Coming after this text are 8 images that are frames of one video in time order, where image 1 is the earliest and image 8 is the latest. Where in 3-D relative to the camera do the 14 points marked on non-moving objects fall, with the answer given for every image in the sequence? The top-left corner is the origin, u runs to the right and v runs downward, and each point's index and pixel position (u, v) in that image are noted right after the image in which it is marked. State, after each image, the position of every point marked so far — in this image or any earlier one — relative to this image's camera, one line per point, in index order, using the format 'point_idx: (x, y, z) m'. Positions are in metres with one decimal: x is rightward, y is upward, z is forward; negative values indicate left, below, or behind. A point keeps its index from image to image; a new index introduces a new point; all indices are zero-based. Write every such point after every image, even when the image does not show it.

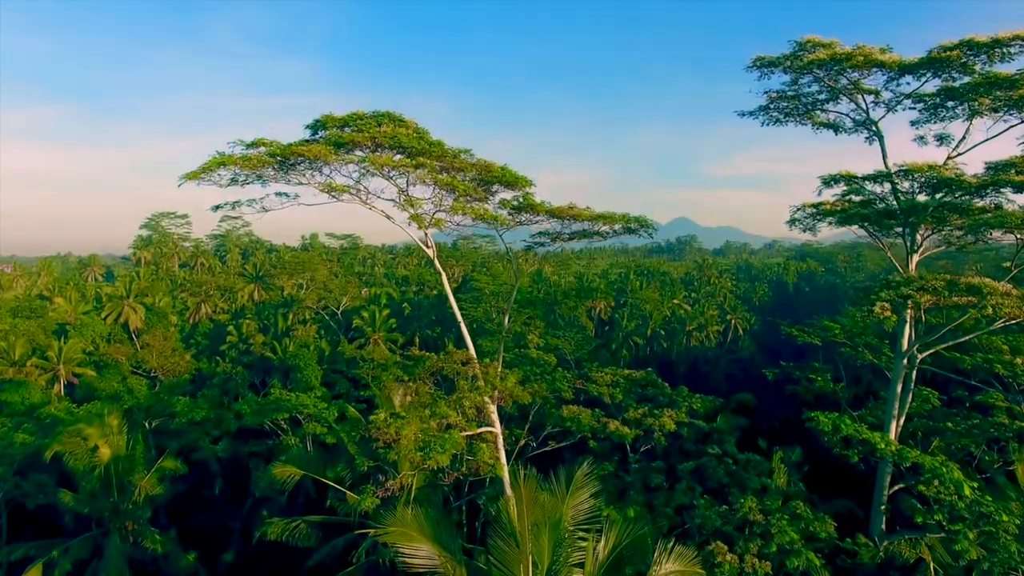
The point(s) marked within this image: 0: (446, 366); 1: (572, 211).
0: (-1.1, -1.3, +9.3) m
1: (+1.2, +1.3, +11.4) m
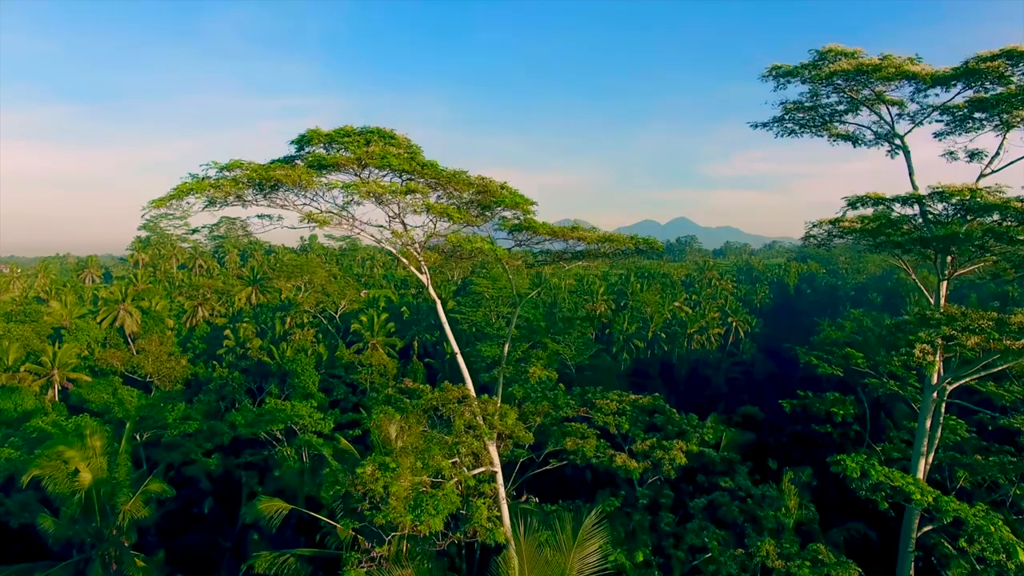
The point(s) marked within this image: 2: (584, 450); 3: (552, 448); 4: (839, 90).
0: (-1.1, -1.7, +8.6) m
1: (+1.2, +0.8, +10.7) m
2: (+1.3, -3.0, +10.6) m
3: (+0.8, -3.1, +11.5) m
4: (+5.8, +3.5, +10.2) m
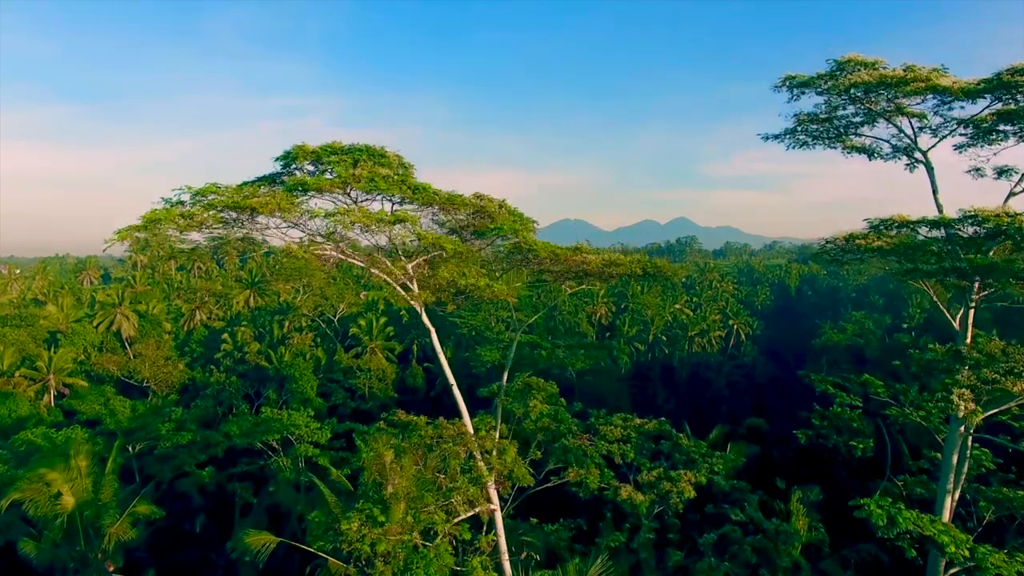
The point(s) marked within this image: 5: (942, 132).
0: (-1.1, -2.2, +8.0) m
1: (+1.2, +0.4, +10.2) m
2: (+1.3, -3.4, +10.1) m
3: (+0.8, -3.5, +10.9) m
4: (+5.8, +3.1, +9.7) m
5: (+7.5, +2.7, +9.9) m
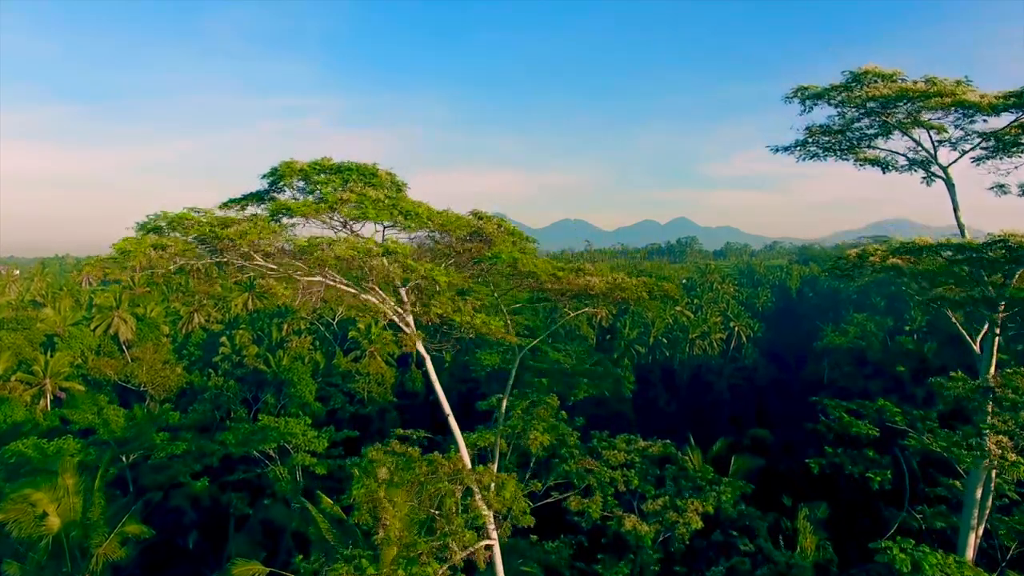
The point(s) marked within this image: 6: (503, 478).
0: (-1.1, -2.5, +7.6) m
1: (+1.1, +0.1, +9.7) m
2: (+1.3, -3.8, +9.6) m
3: (+0.8, -3.9, +10.4) m
4: (+5.8, +2.8, +9.2) m
5: (+7.4, +2.4, +9.4) m
6: (-0.1, -2.7, +8.0) m
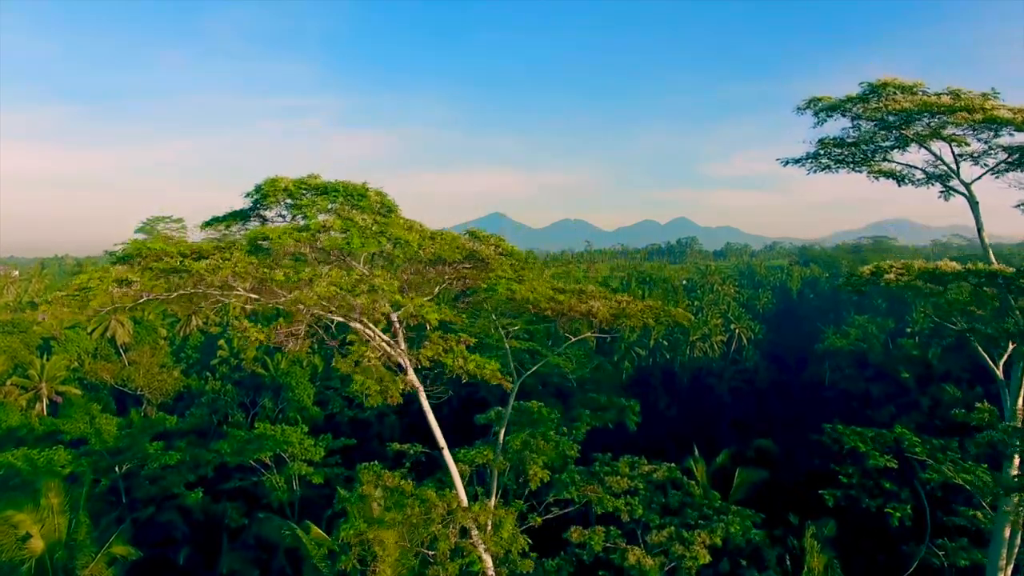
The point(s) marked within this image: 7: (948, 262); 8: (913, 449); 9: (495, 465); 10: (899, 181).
0: (-1.1, -2.9, +7.1) m
1: (+1.1, -0.3, +9.2) m
2: (+1.3, -4.1, +9.2) m
3: (+0.7, -4.2, +10.0) m
4: (+5.8, +2.4, +8.7) m
5: (+7.4, +2.0, +9.0) m
6: (-0.2, -3.0, +7.5) m
7: (+6.2, +0.4, +8.1) m
8: (+6.1, -2.4, +8.7) m
9: (-0.3, -3.3, +10.6) m
10: (+7.2, +2.0, +10.6) m
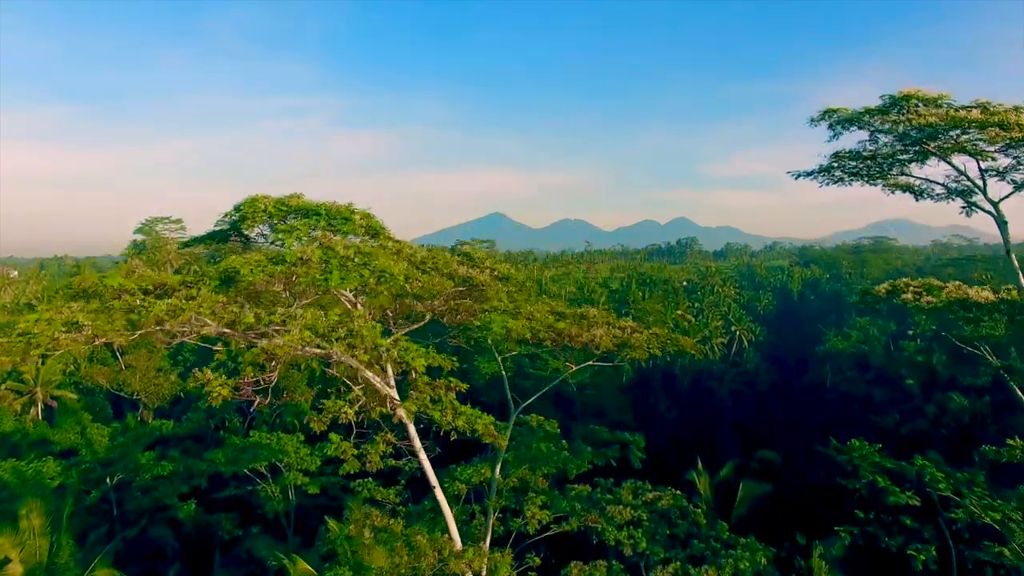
0: (-1.2, -3.2, +6.6) m
1: (+1.1, -0.6, +8.7) m
2: (+1.2, -4.5, +8.6) m
3: (+0.7, -4.6, +9.4) m
4: (+5.8, +2.1, +8.2) m
5: (+7.4, +1.7, +8.4) m
6: (-0.2, -3.4, +7.0) m
7: (+6.1, 0.0, +7.6) m
8: (+6.1, -2.8, +8.2) m
9: (-0.4, -3.6, +10.1) m
10: (+7.1, +1.6, +10.1) m
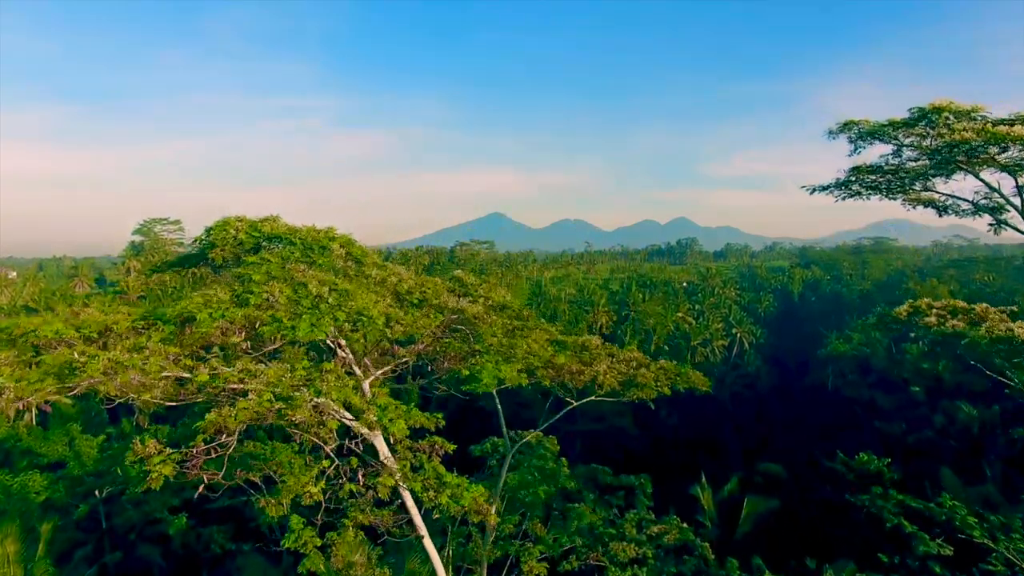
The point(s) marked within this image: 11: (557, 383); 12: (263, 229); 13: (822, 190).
0: (-1.2, -3.6, +6.0) m
1: (+1.0, -1.0, +8.1) m
2: (+1.2, -4.8, +8.0) m
3: (+0.7, -5.0, +8.8) m
4: (+5.7, +1.7, +7.6) m
5: (+7.3, +1.3, +7.8) m
6: (-0.3, -3.7, +6.4) m
7: (+6.1, -0.3, +6.9) m
8: (+6.0, -3.2, +7.6) m
9: (-0.4, -4.0, +9.5) m
10: (+7.1, +1.3, +9.4) m
11: (+0.7, -1.2, +8.6) m
12: (-2.8, +0.7, +6.4) m
13: (+5.0, +1.6, +9.2) m
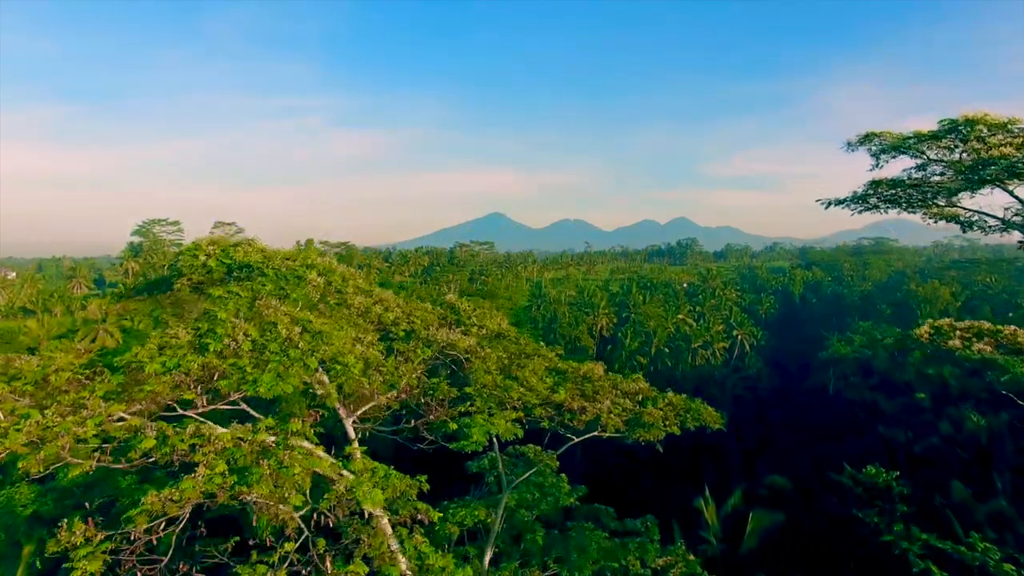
0: (-1.3, -3.9, +5.4) m
1: (+1.0, -1.3, +7.5) m
2: (+1.1, -5.1, +7.4) m
3: (+0.6, -5.3, +8.3) m
4: (+5.7, +1.4, +7.0) m
5: (+7.3, +1.0, +7.3) m
6: (-0.3, -4.1, +5.8) m
7: (+6.0, -0.6, +6.4) m
8: (+6.0, -3.5, +7.0) m
9: (-0.5, -4.3, +8.9) m
10: (+7.0, +0.9, +8.9) m
11: (+0.7, -1.5, +8.1) m
12: (-2.8, +0.4, +5.9) m
13: (+5.0, +1.3, +8.7) m
